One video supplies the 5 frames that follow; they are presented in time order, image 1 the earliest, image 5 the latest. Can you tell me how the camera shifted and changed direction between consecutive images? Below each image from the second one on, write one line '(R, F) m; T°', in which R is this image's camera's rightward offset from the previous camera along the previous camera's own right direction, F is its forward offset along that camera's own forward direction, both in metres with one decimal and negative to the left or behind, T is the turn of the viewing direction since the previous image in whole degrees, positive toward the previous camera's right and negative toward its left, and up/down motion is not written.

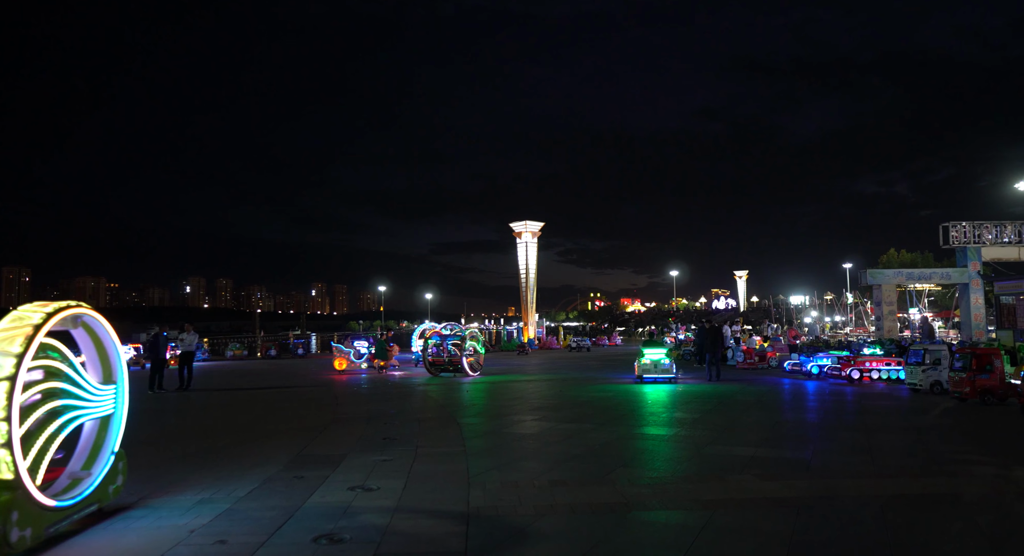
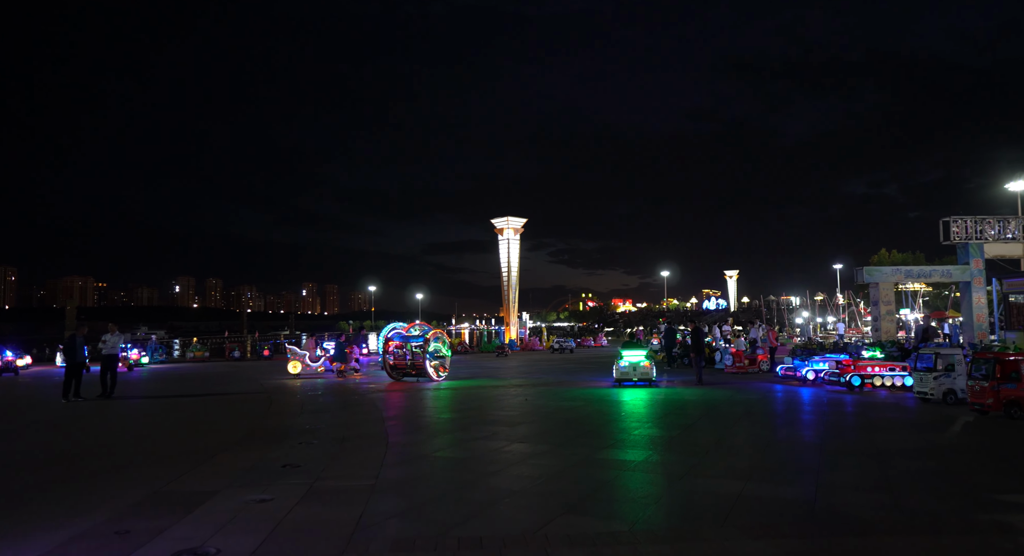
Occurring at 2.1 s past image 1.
(+0.6, +1.7) m; +1°
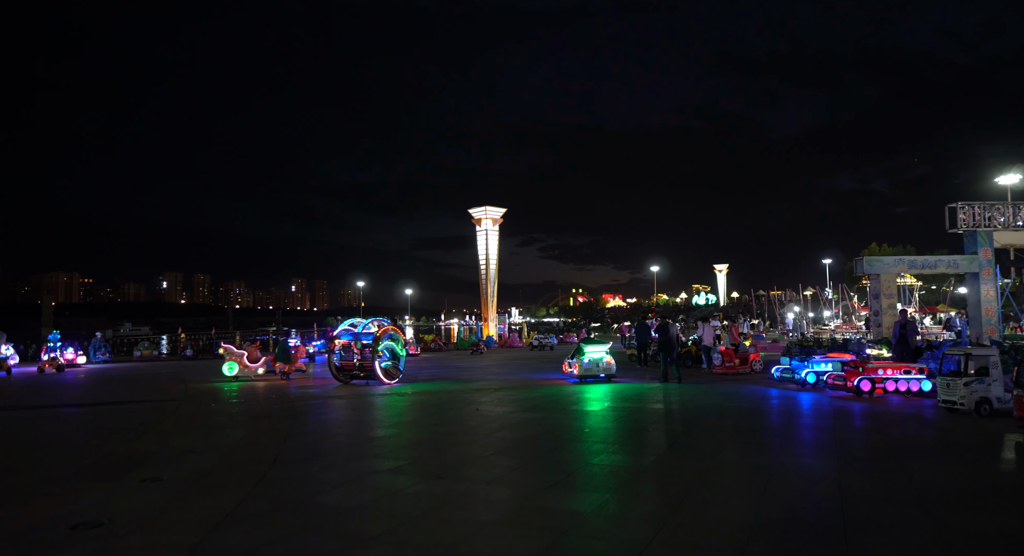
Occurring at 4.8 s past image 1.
(+0.7, +2.2) m; +1°
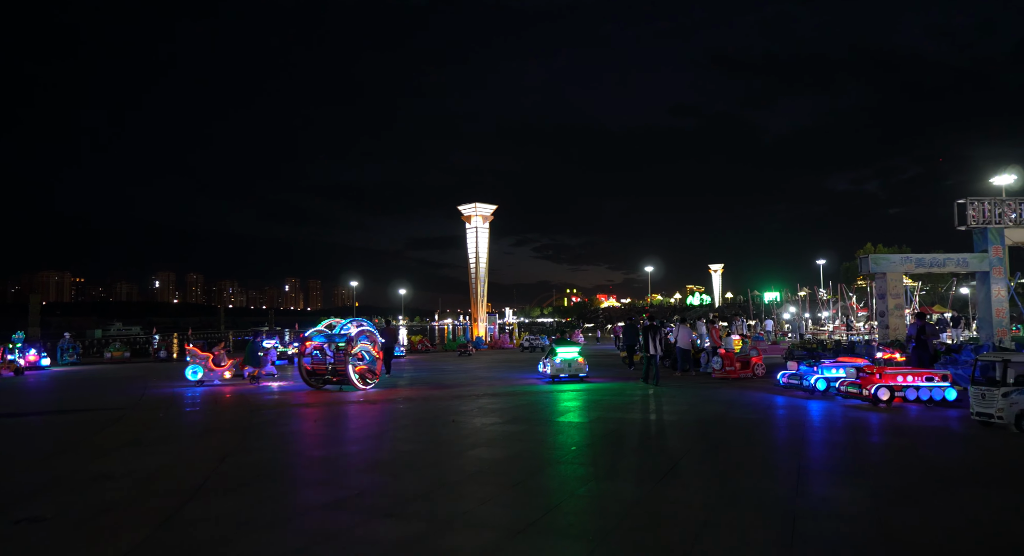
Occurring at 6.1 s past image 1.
(+0.2, +1.2) m; 0°
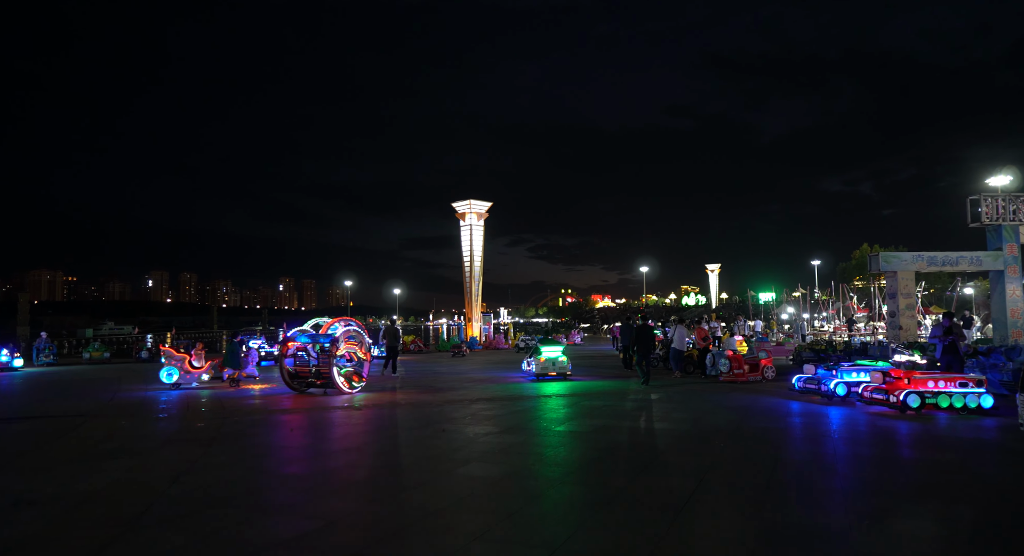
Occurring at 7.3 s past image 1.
(0.0, +1.0) m; 0°
